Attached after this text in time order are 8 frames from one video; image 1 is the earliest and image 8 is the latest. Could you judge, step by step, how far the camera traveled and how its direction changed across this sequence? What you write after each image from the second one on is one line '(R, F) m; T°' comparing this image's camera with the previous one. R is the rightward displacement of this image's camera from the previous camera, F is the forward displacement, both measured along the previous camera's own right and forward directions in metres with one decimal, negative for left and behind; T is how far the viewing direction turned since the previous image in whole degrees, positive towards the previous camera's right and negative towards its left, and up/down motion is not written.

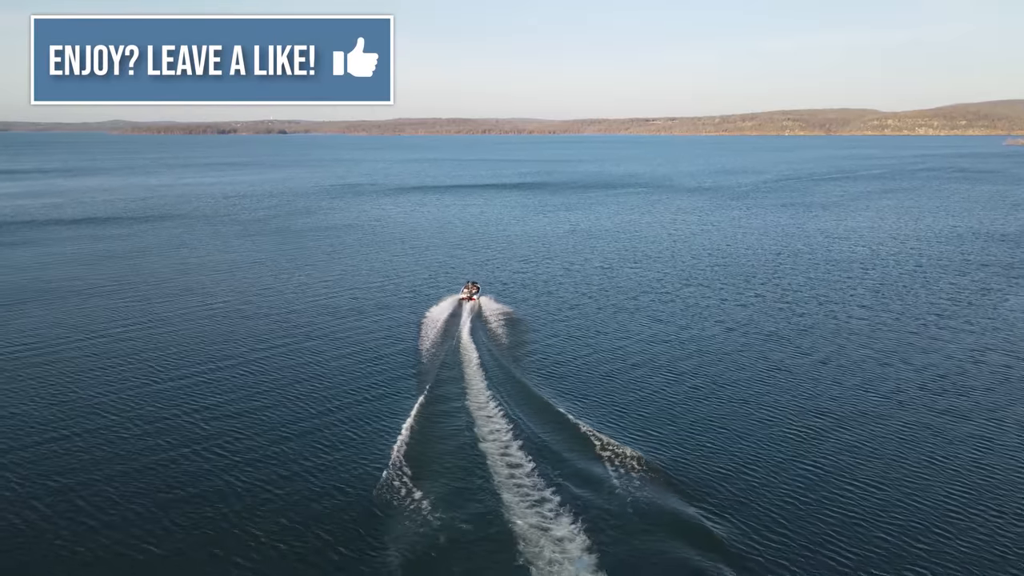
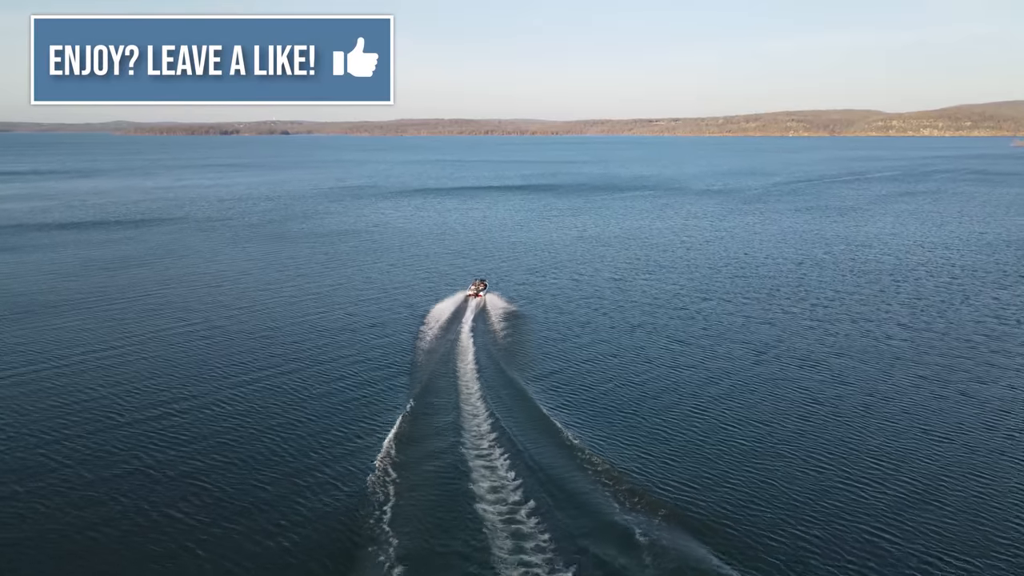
(-0.2, +3.0) m; 0°
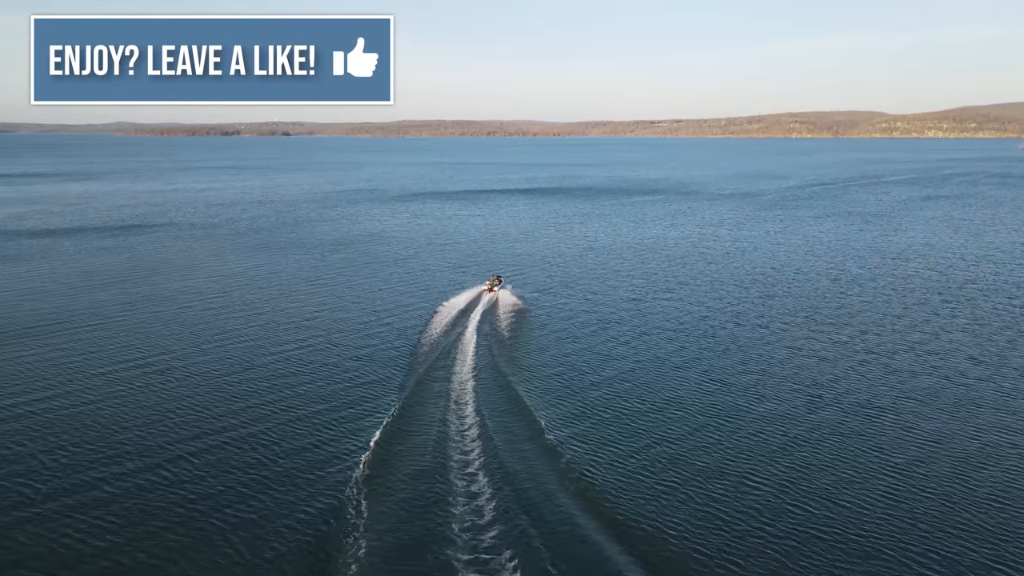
(-0.2, +4.4) m; 0°
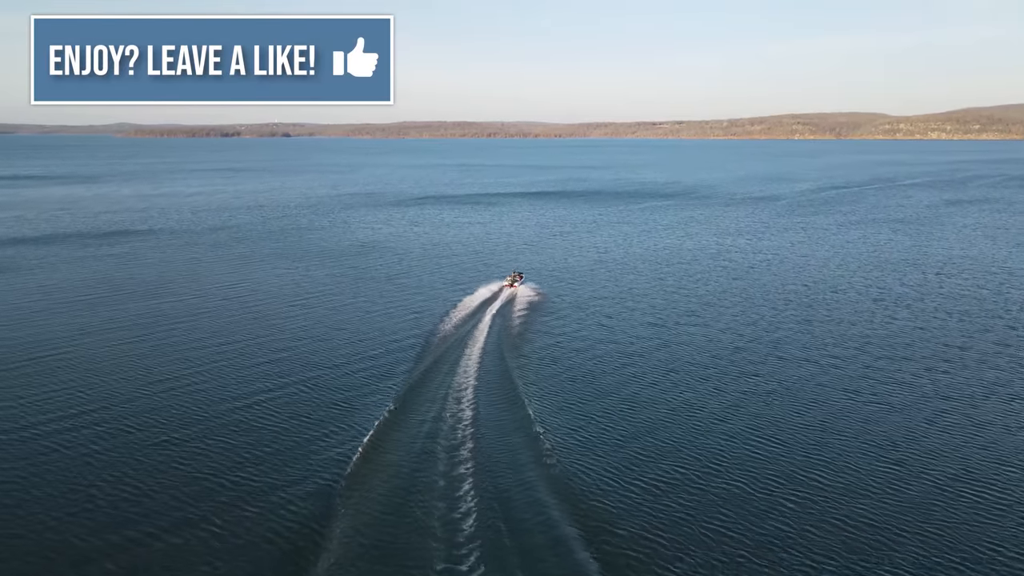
(-0.2, +4.6) m; 0°
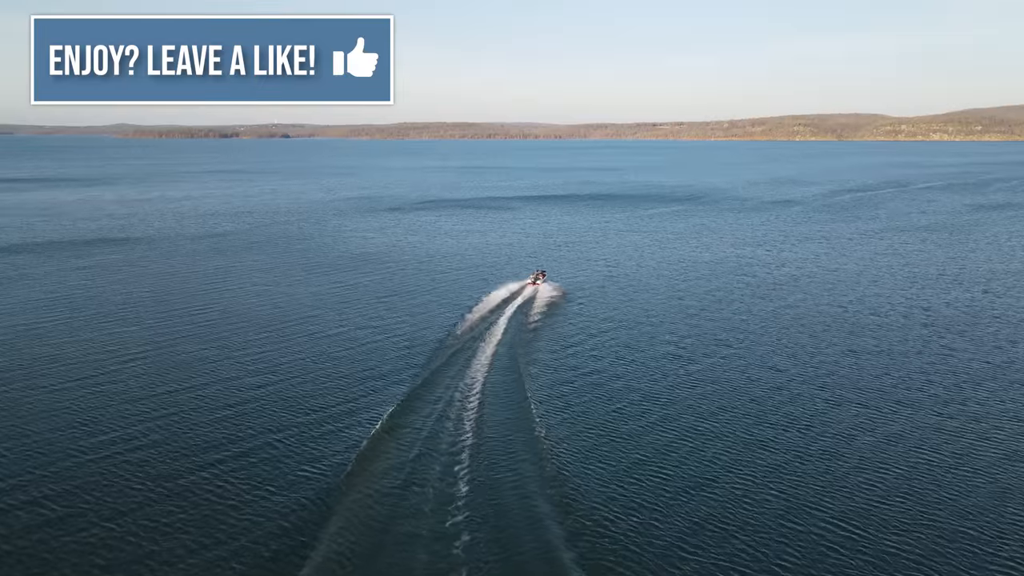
(-0.2, +4.3) m; 0°
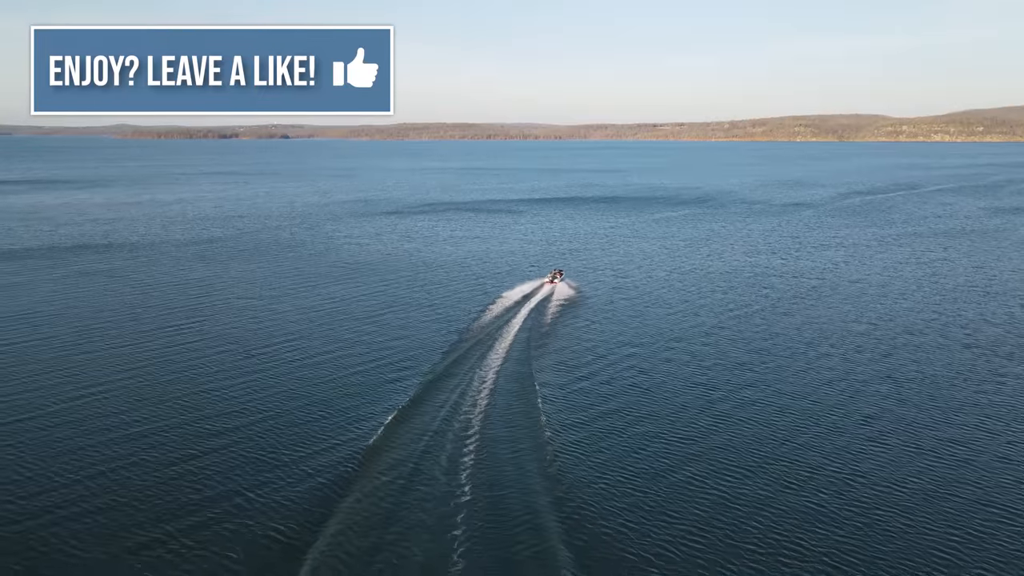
(-0.1, +3.0) m; 0°
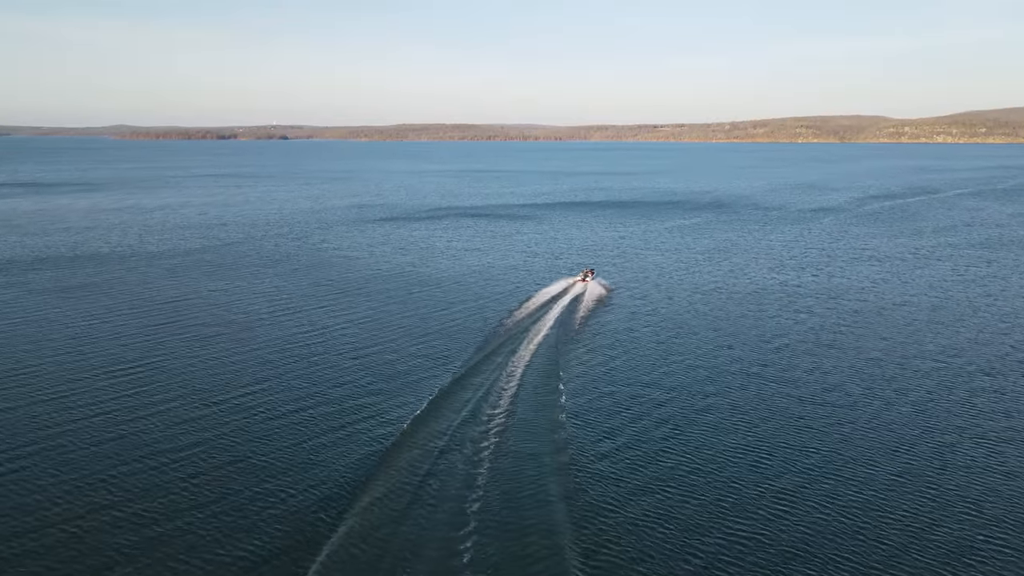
(-0.2, +5.1) m; 0°
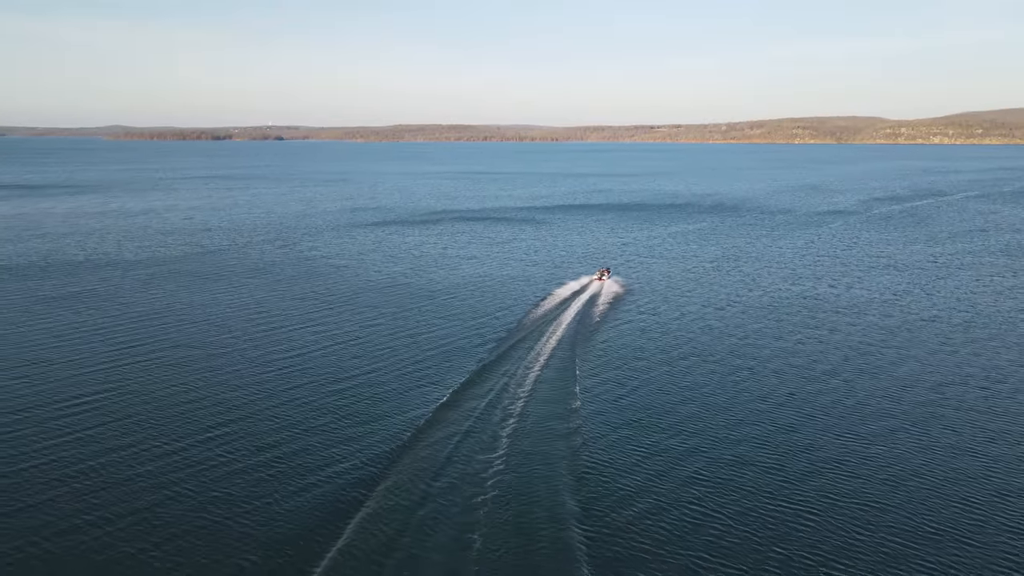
(-0.1, +3.1) m; 0°
